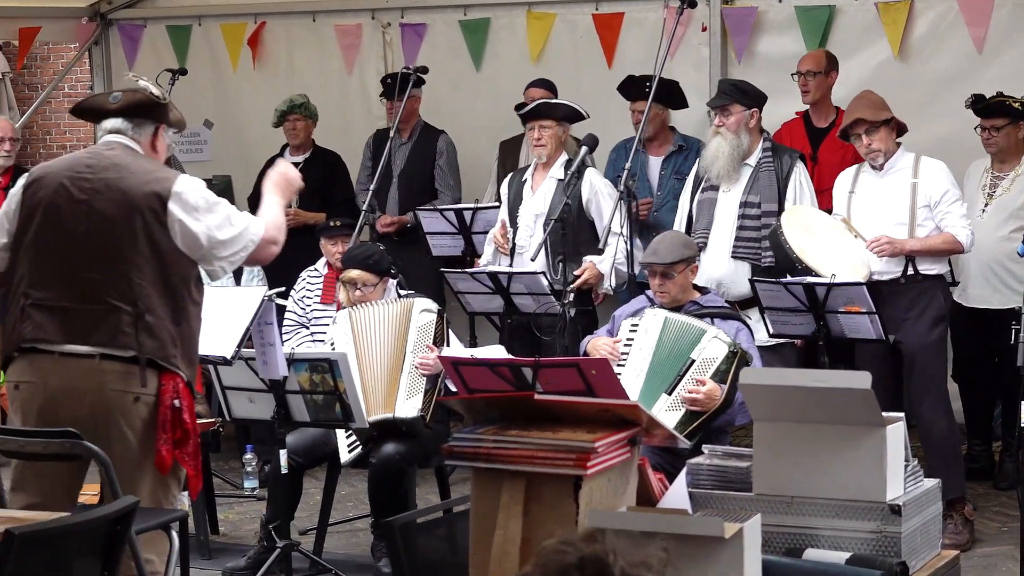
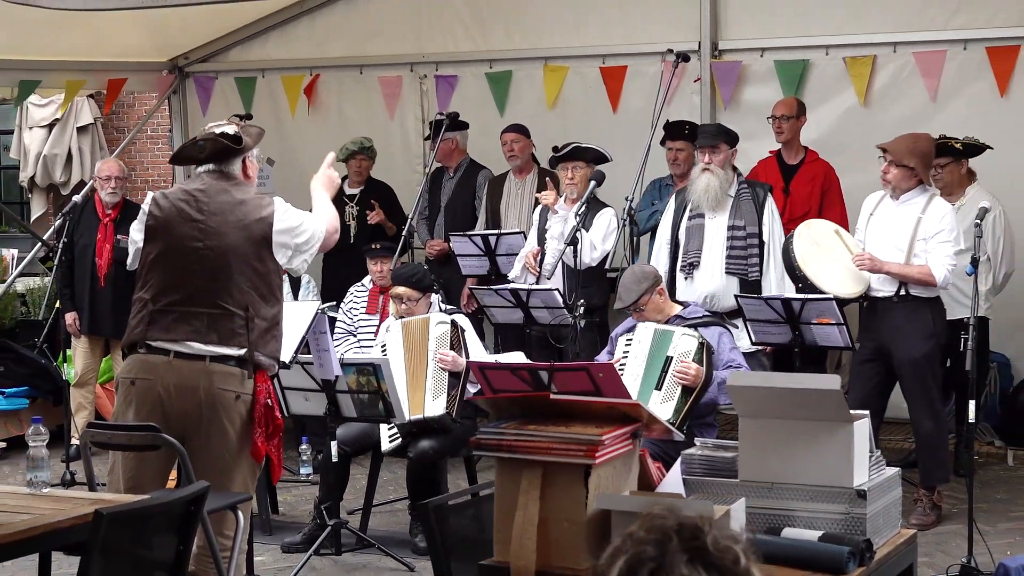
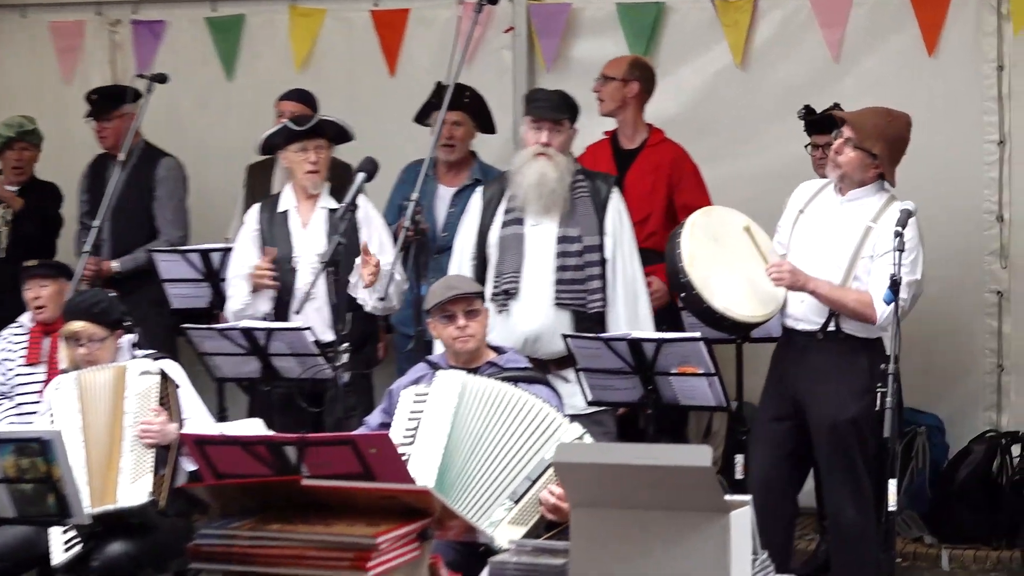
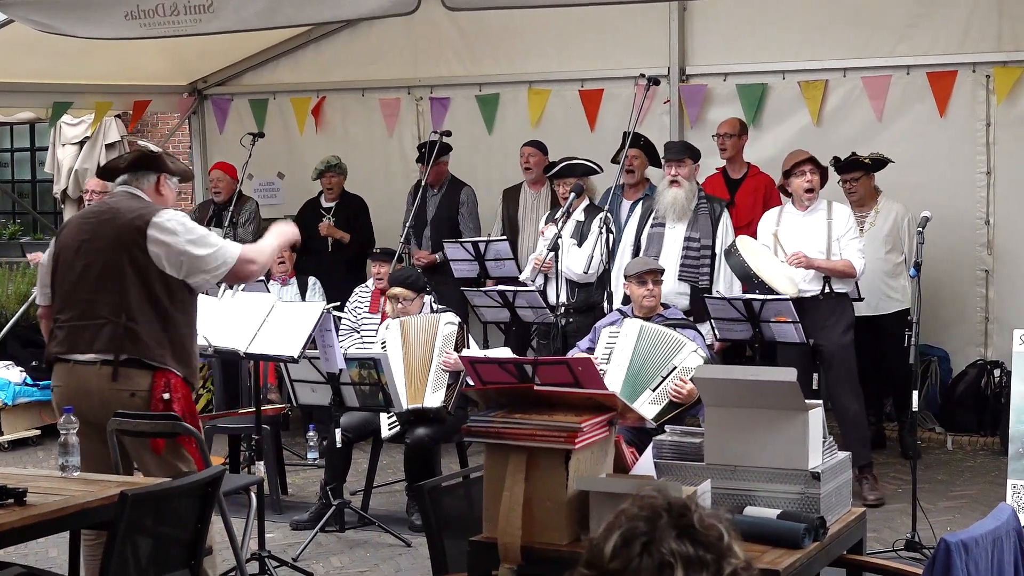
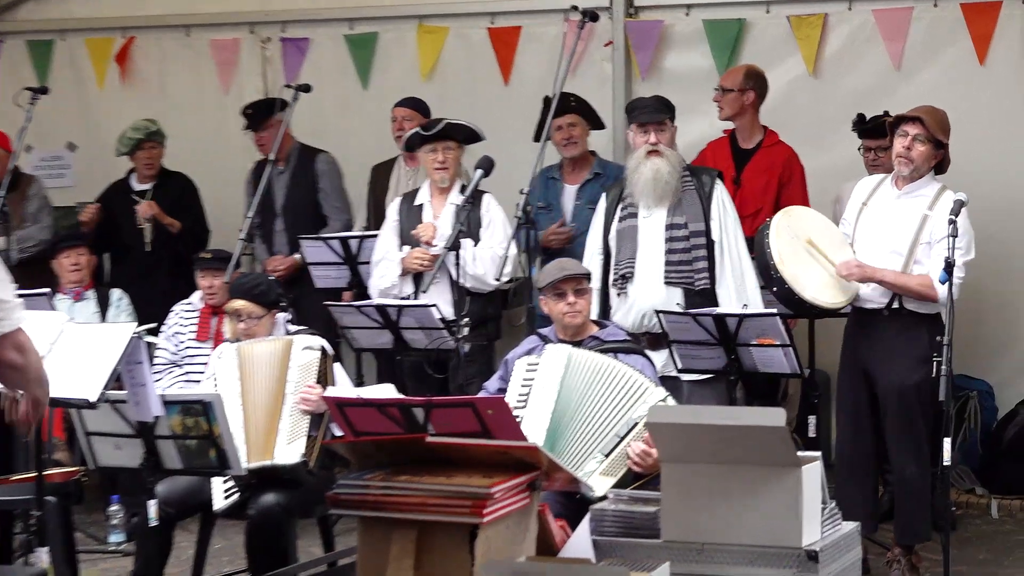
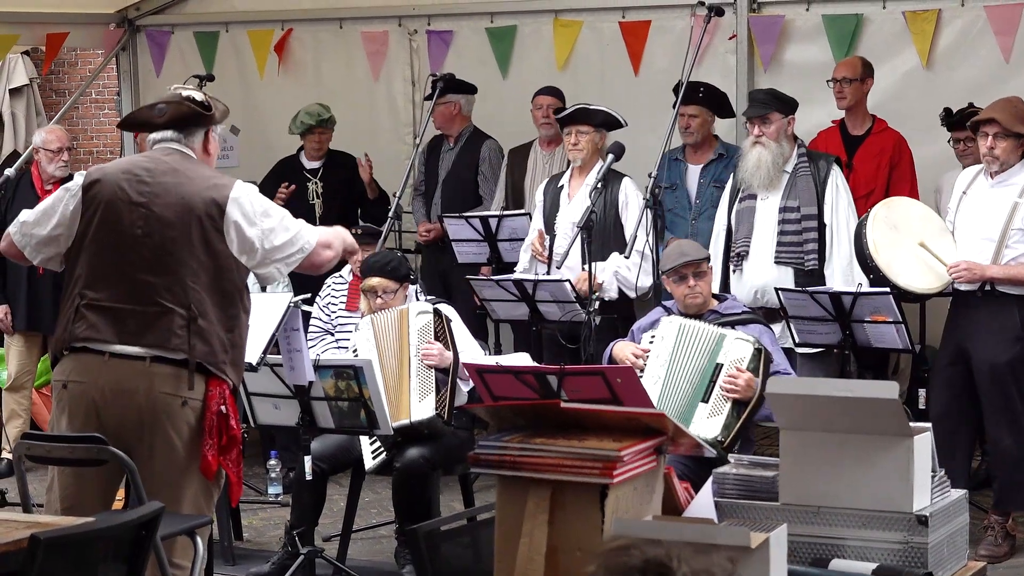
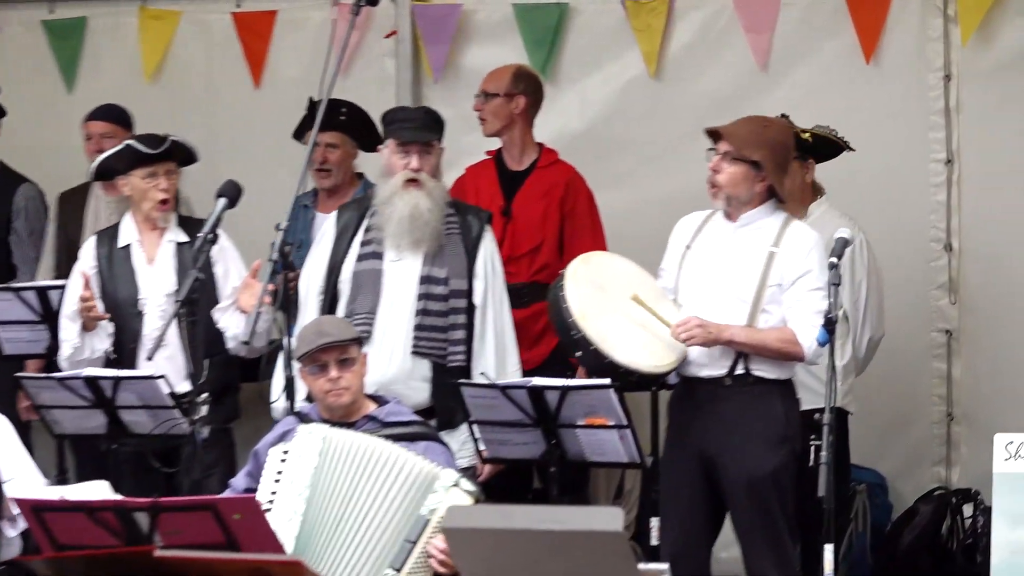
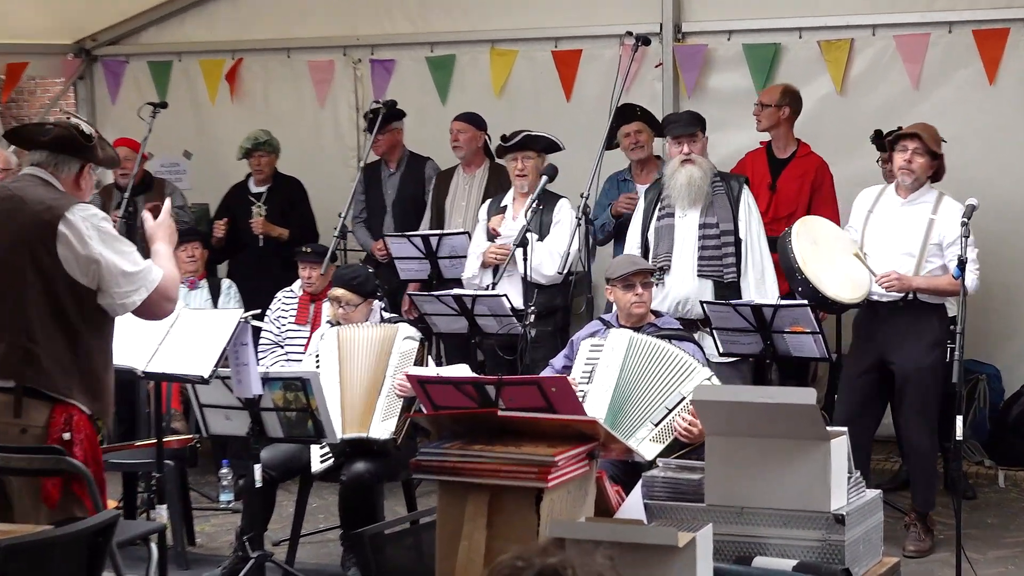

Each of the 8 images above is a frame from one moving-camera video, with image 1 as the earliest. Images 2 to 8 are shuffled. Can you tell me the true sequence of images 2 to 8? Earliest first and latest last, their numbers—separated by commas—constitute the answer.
6, 2, 4, 8, 5, 3, 7
